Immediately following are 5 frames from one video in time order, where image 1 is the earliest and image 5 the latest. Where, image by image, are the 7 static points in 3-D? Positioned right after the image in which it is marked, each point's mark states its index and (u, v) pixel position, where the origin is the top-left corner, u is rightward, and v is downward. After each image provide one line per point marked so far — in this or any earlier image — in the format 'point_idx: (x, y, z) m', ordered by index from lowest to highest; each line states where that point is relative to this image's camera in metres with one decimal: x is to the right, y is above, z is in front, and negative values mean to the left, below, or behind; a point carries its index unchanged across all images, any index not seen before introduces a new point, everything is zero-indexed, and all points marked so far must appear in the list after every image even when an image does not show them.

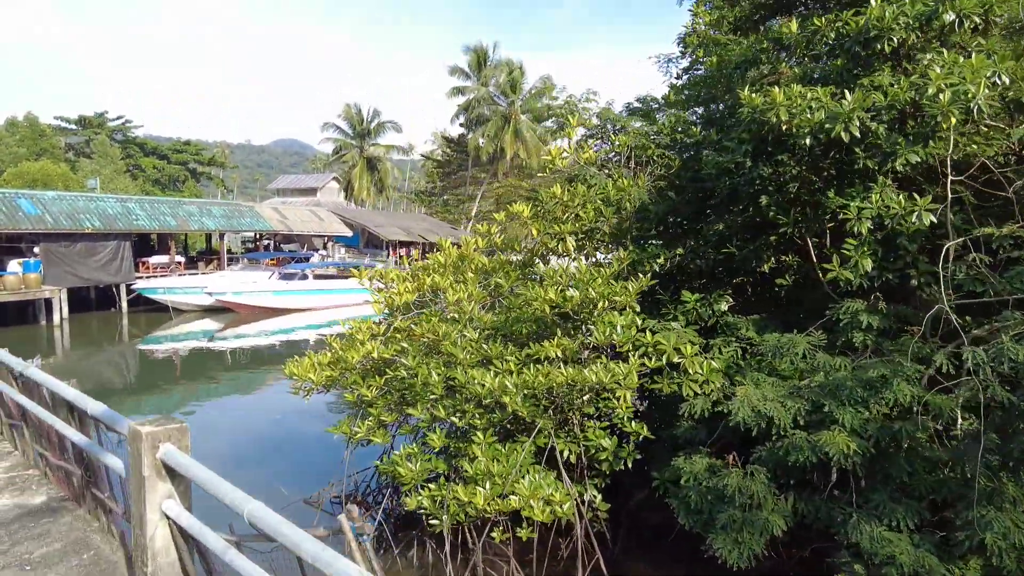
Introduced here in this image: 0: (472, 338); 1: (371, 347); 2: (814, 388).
0: (-0.3, -0.4, +5.4) m
1: (-1.1, -0.5, +5.5) m
2: (+2.1, -0.7, +4.6) m
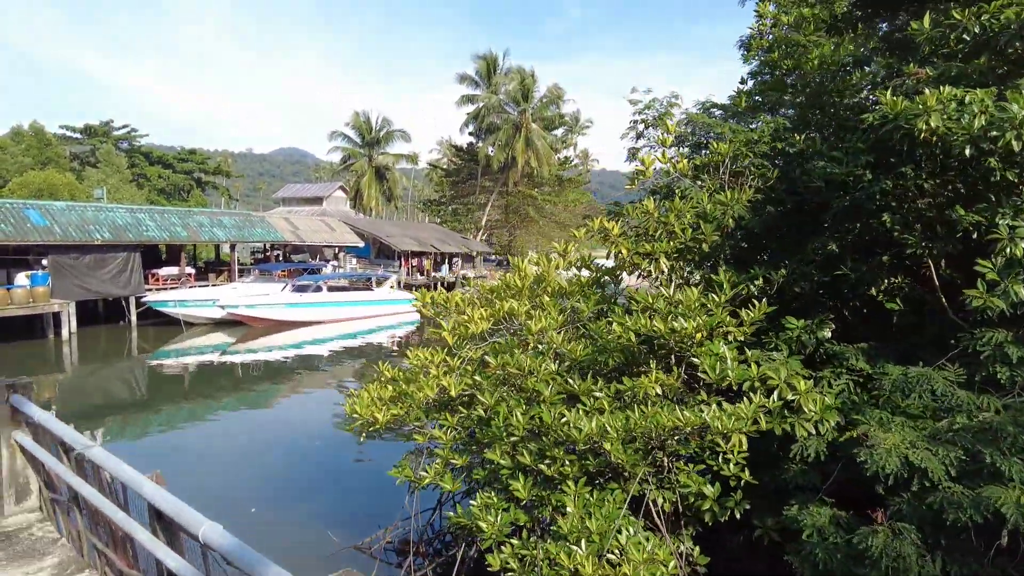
0: (+0.3, -0.6, +4.8) m
1: (-0.5, -0.7, +4.9) m
2: (+2.7, -0.9, +4.0) m
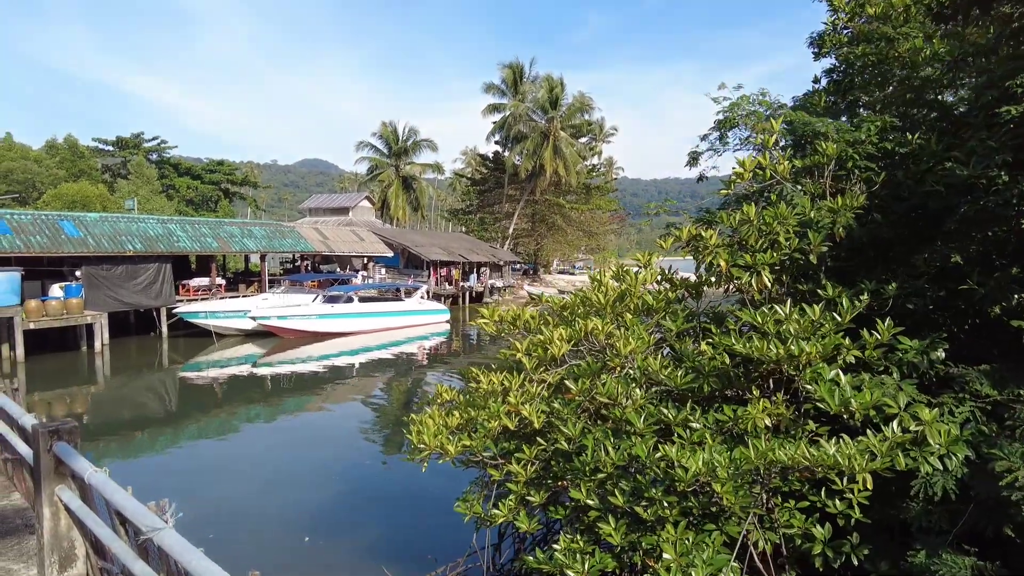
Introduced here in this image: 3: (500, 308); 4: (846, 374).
0: (+0.9, -0.7, +4.3) m
1: (0.0, -0.8, +4.4) m
2: (+3.2, -1.0, +3.4) m
3: (-0.1, -0.2, +5.2) m
4: (+2.1, -0.5, +4.2) m
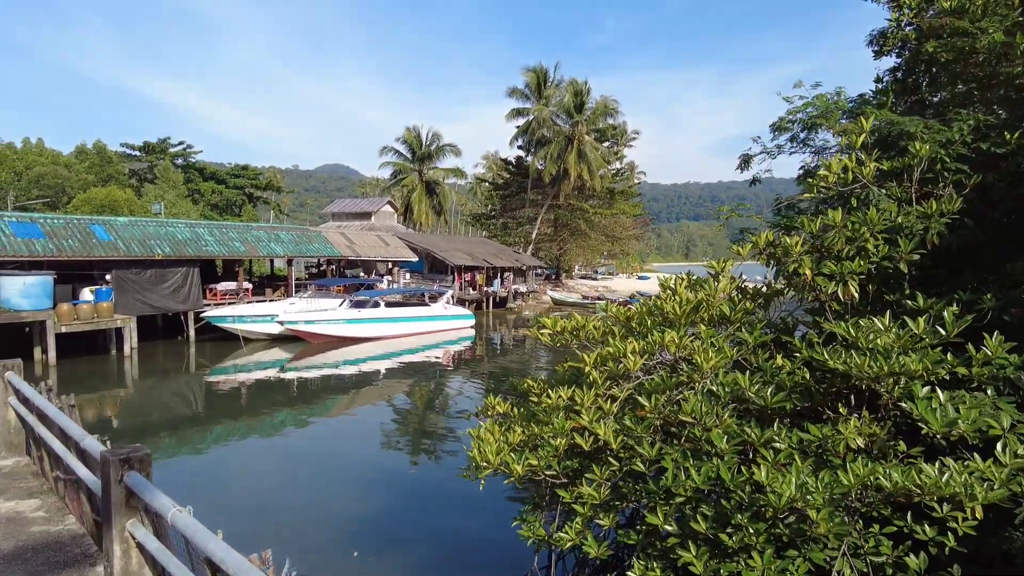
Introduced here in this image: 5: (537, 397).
0: (+1.3, -0.8, +4.0) m
1: (+0.5, -0.8, +4.1) m
2: (+3.6, -1.0, +3.0) m
3: (+0.4, -0.2, +4.9) m
4: (+2.5, -0.6, +3.8) m
5: (+0.2, -0.8, +4.8) m
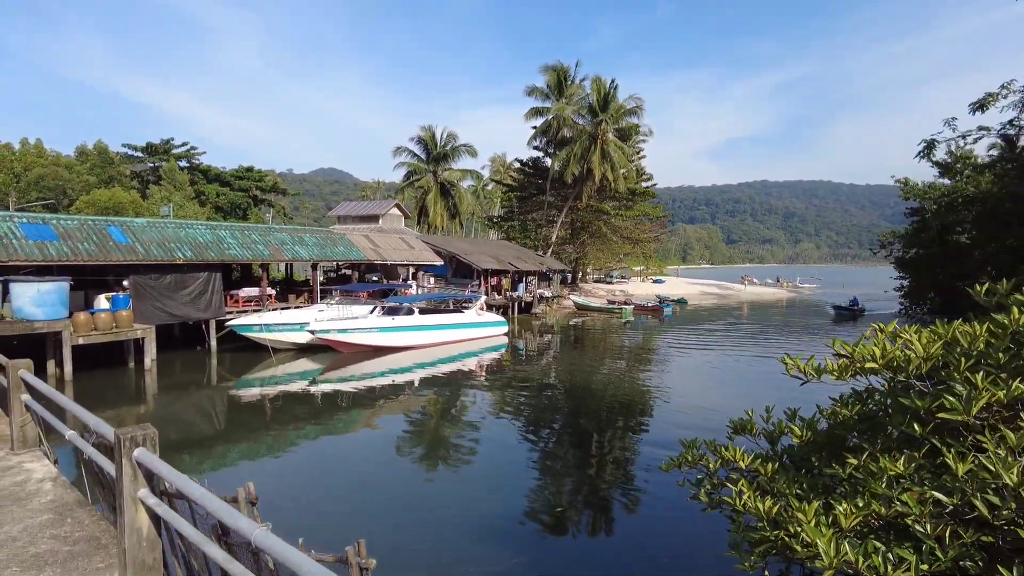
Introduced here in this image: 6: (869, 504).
0: (+2.8, -0.8, +2.6) m
1: (+2.0, -0.9, +2.7) m
2: (+5.1, -1.1, +1.7) m
3: (+1.8, -0.3, +3.5) m
4: (+4.0, -0.6, +2.5) m
5: (+1.7, -0.9, +3.5) m
6: (+1.6, -1.0, +3.0) m
